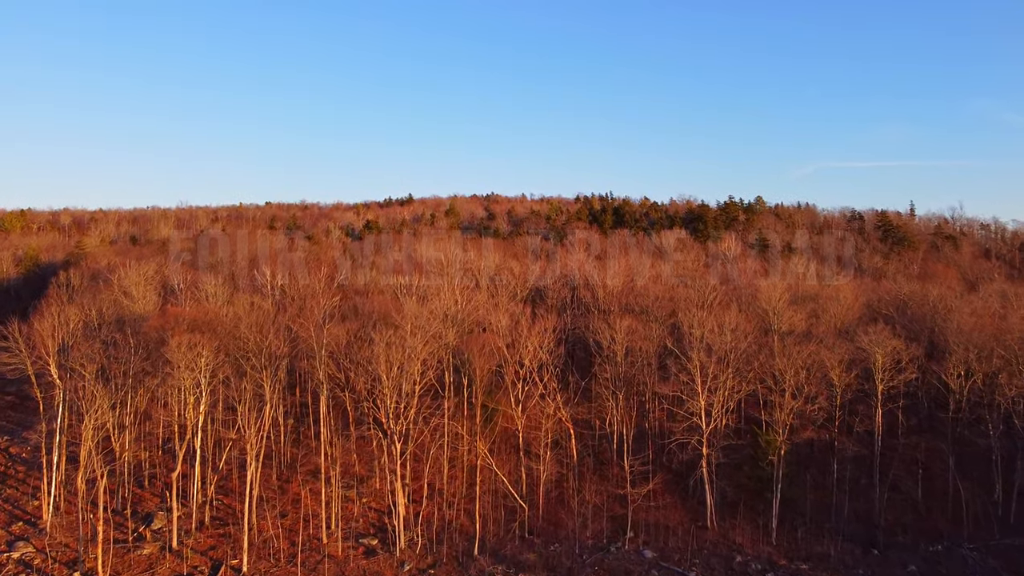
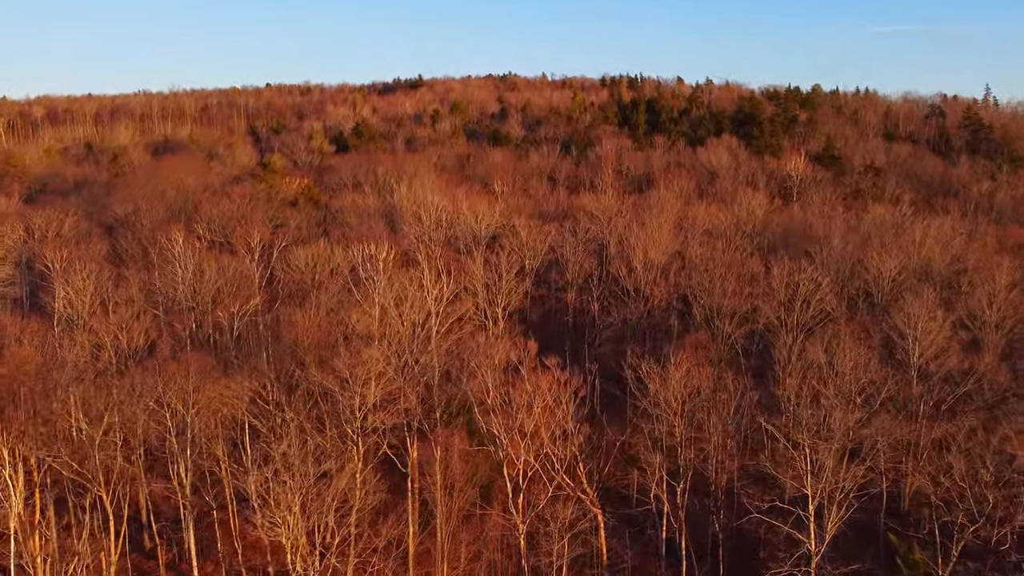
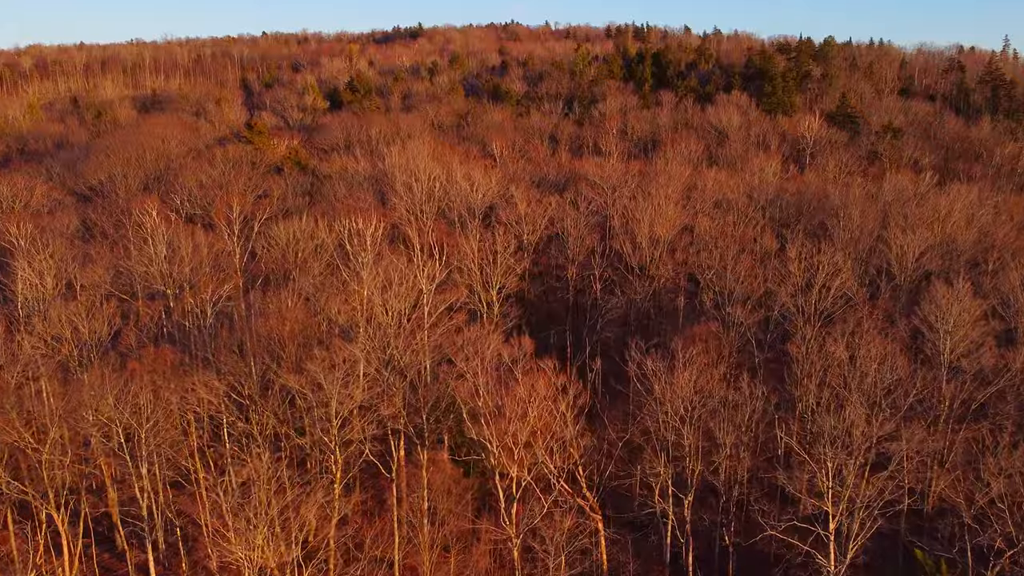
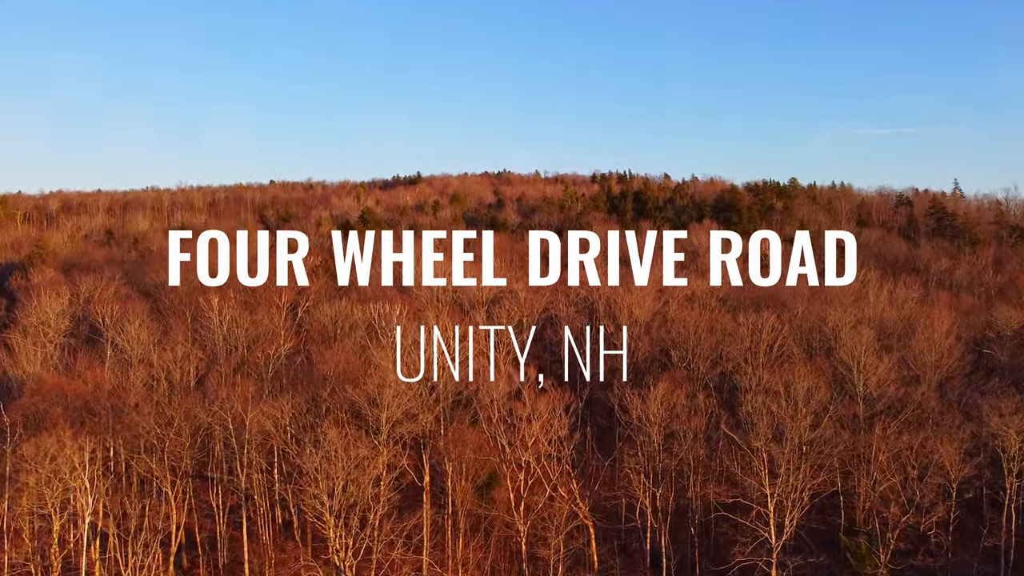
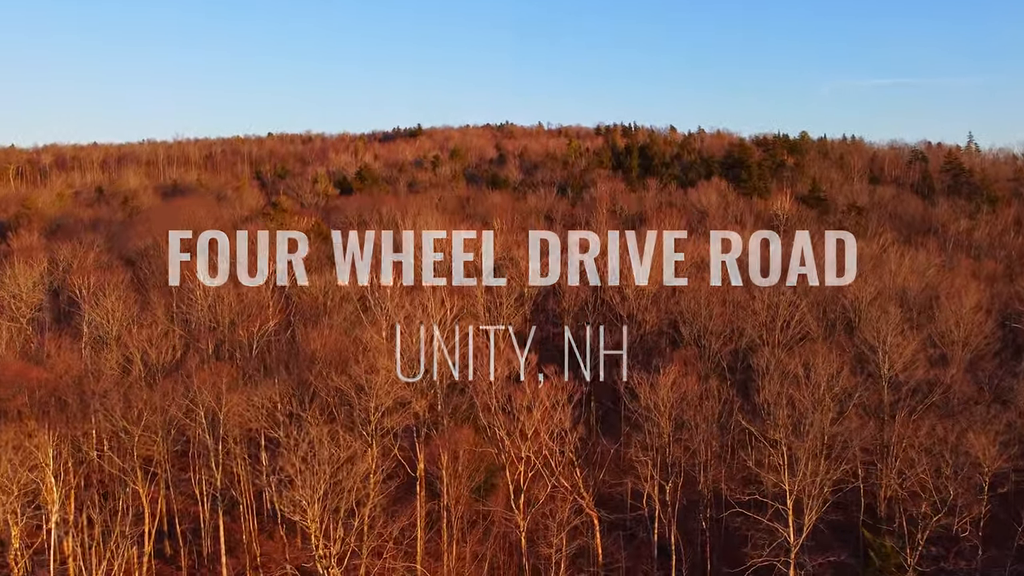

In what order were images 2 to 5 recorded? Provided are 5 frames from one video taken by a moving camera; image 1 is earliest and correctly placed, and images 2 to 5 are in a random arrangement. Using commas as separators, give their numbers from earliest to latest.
4, 5, 2, 3
